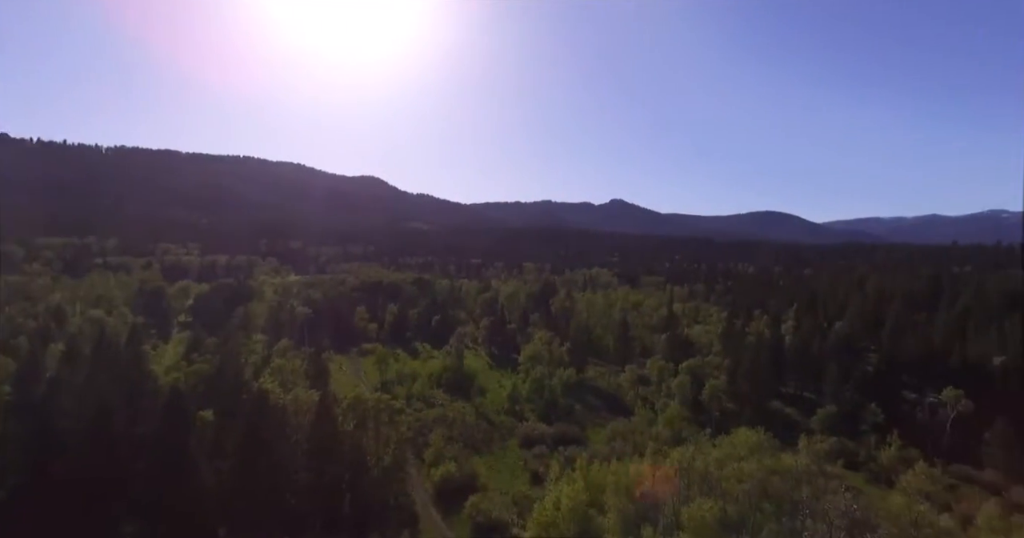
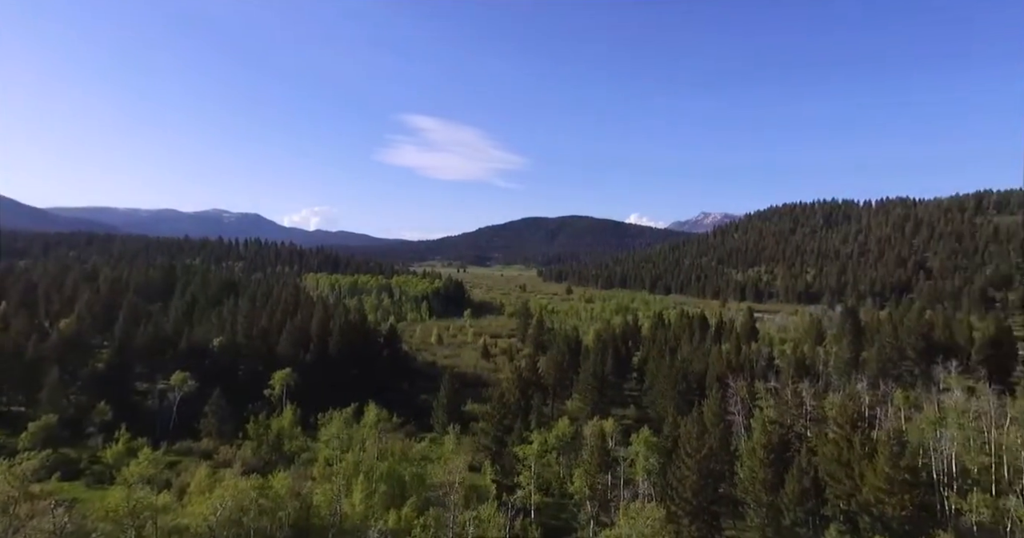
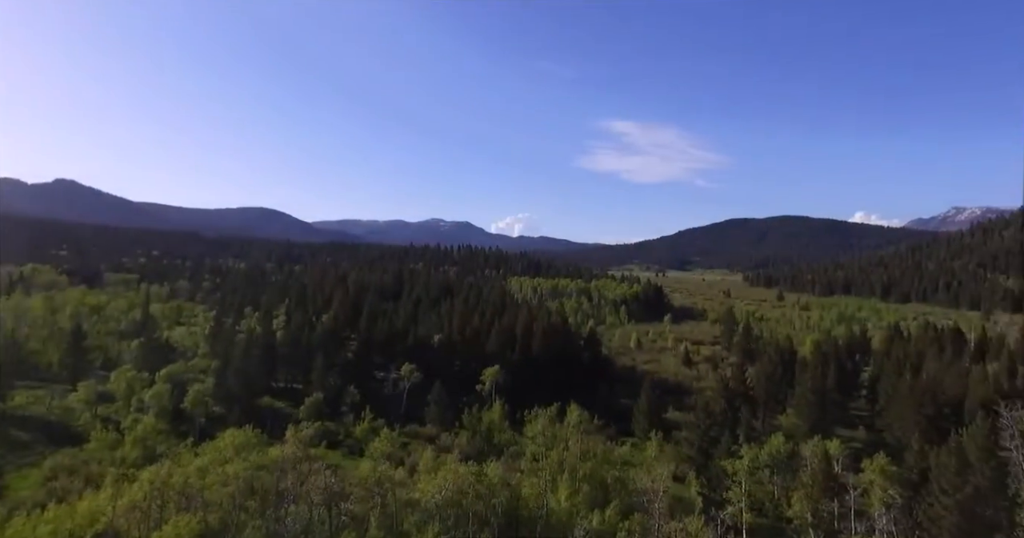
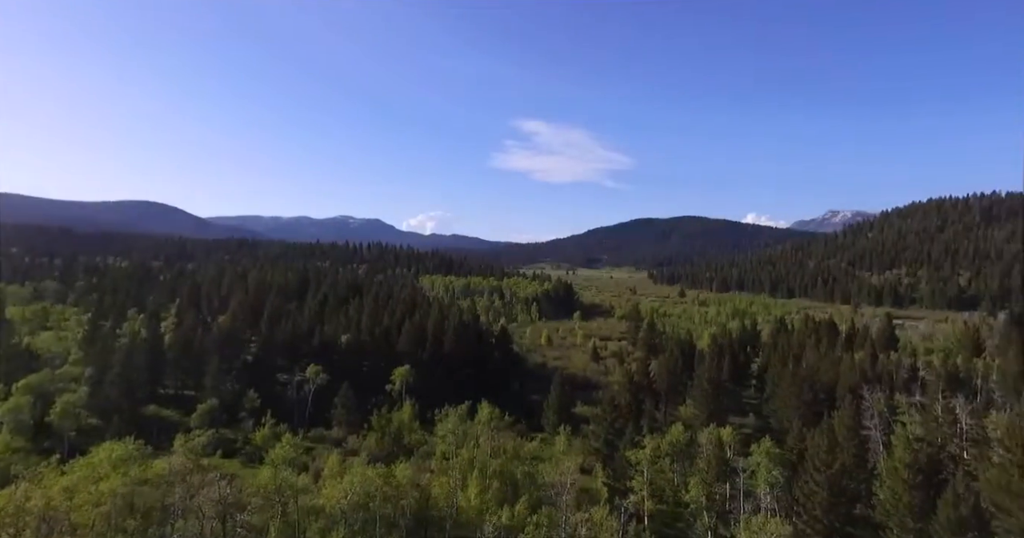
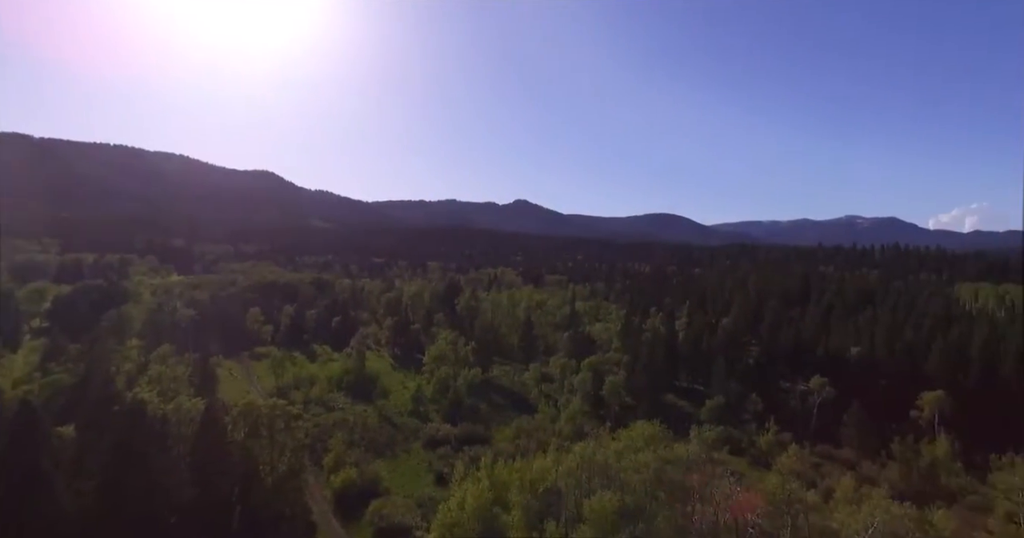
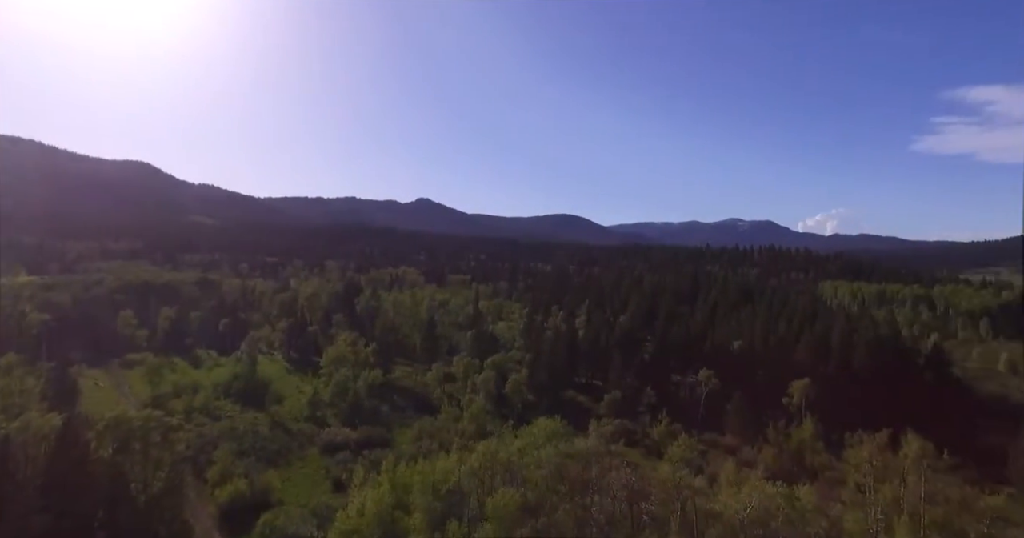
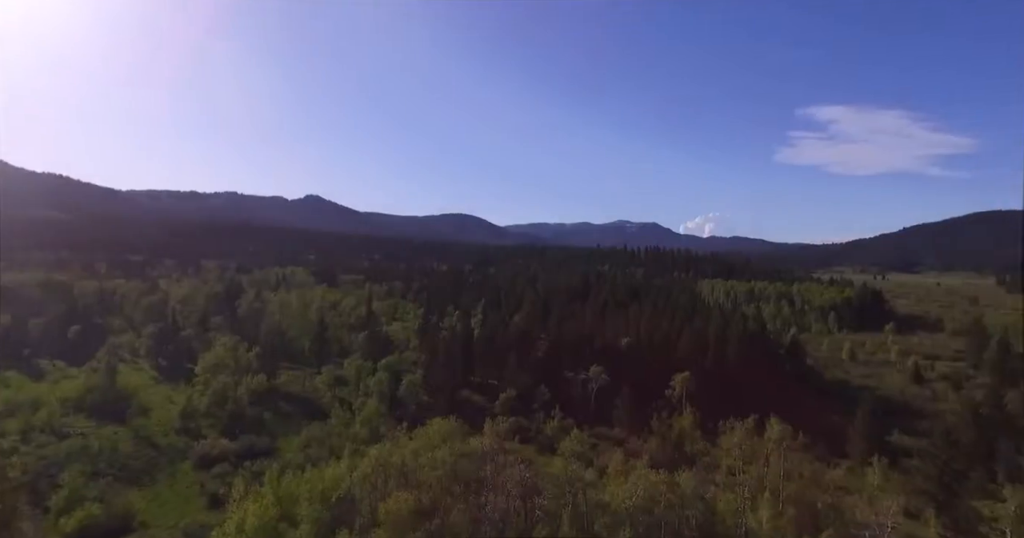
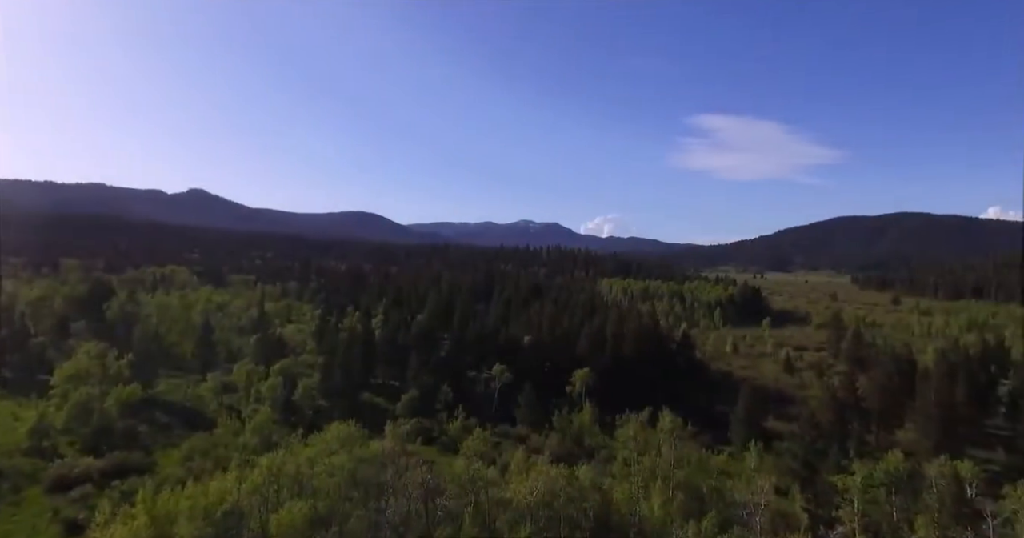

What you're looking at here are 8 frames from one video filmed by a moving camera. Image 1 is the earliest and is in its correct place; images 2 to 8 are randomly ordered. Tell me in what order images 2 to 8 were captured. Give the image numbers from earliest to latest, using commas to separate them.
5, 6, 7, 8, 3, 4, 2
